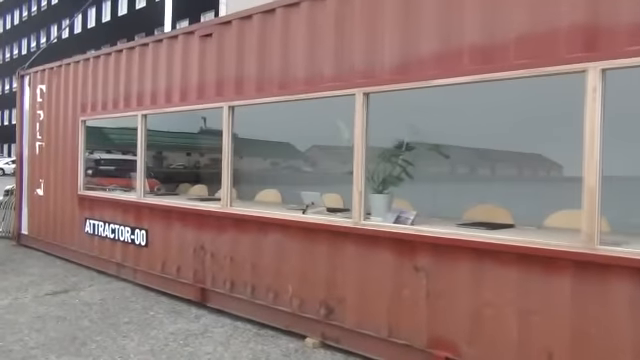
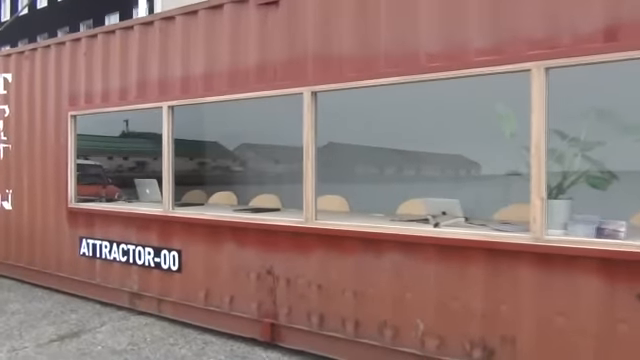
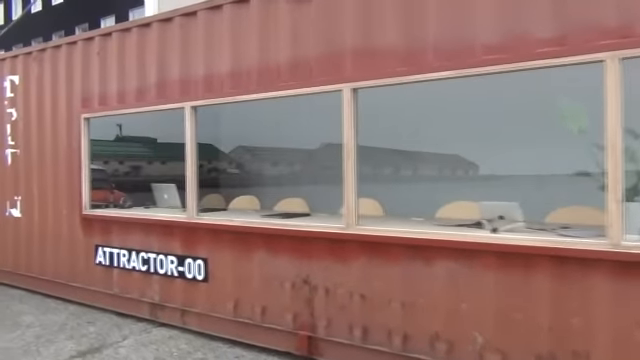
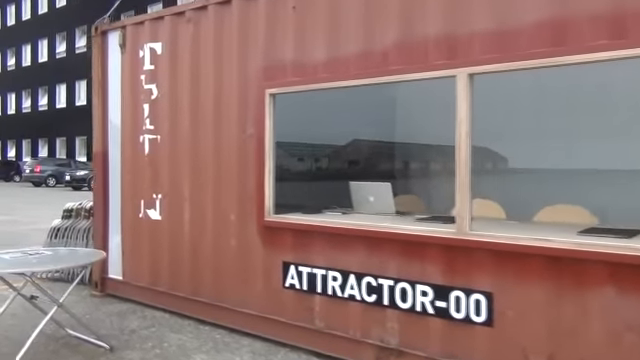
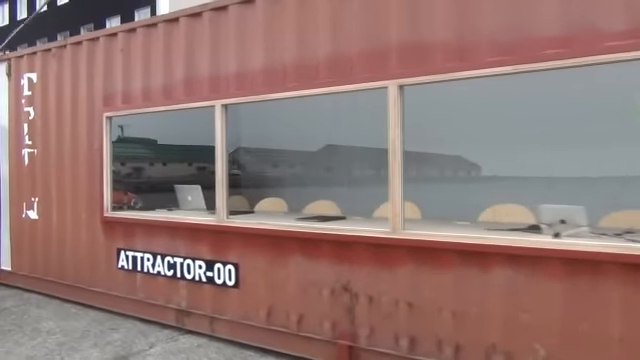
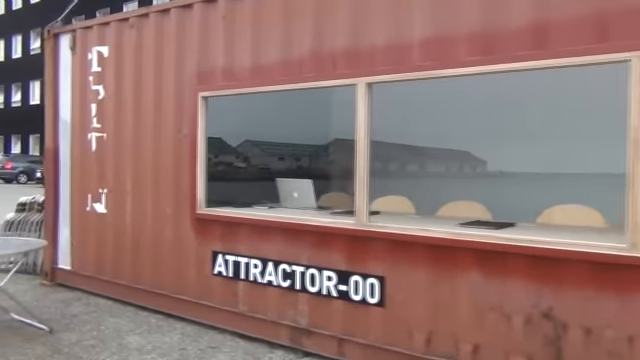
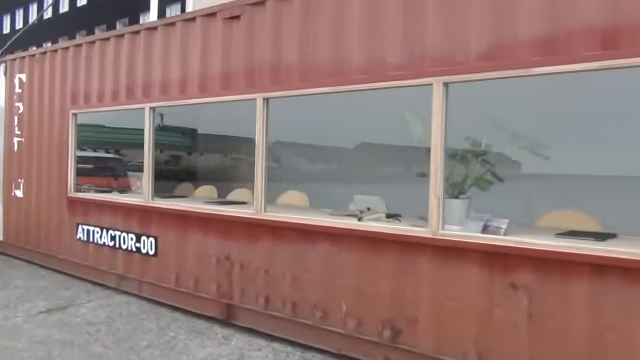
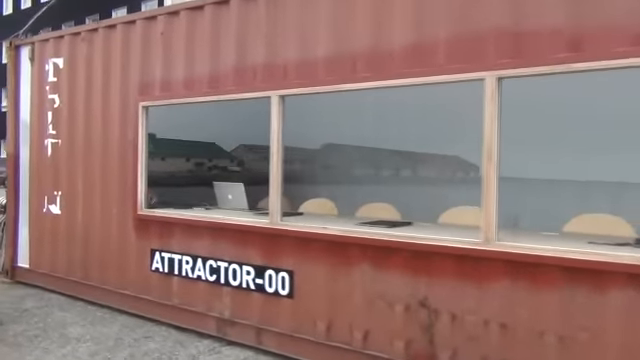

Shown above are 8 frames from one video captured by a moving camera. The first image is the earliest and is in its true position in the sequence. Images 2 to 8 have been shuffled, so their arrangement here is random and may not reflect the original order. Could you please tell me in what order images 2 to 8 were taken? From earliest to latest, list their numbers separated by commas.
7, 2, 3, 5, 8, 6, 4
